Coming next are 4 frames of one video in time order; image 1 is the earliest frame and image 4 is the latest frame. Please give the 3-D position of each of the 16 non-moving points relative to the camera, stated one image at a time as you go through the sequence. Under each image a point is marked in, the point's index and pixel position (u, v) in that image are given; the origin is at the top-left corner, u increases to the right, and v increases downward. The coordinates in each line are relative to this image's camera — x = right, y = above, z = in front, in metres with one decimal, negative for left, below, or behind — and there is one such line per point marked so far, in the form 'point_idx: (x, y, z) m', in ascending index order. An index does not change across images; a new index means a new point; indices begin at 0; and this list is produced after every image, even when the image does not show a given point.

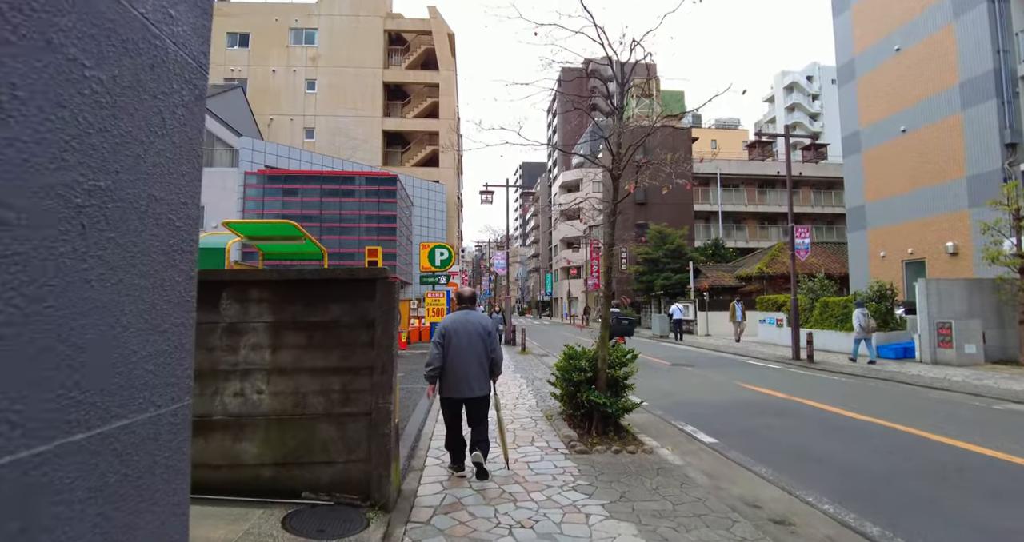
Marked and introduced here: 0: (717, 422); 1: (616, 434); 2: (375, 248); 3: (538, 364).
0: (+3.0, -2.2, +7.2) m
1: (+1.3, -2.0, +6.2) m
2: (-3.2, +0.6, +11.6) m
3: (+0.7, -2.5, +13.2) m
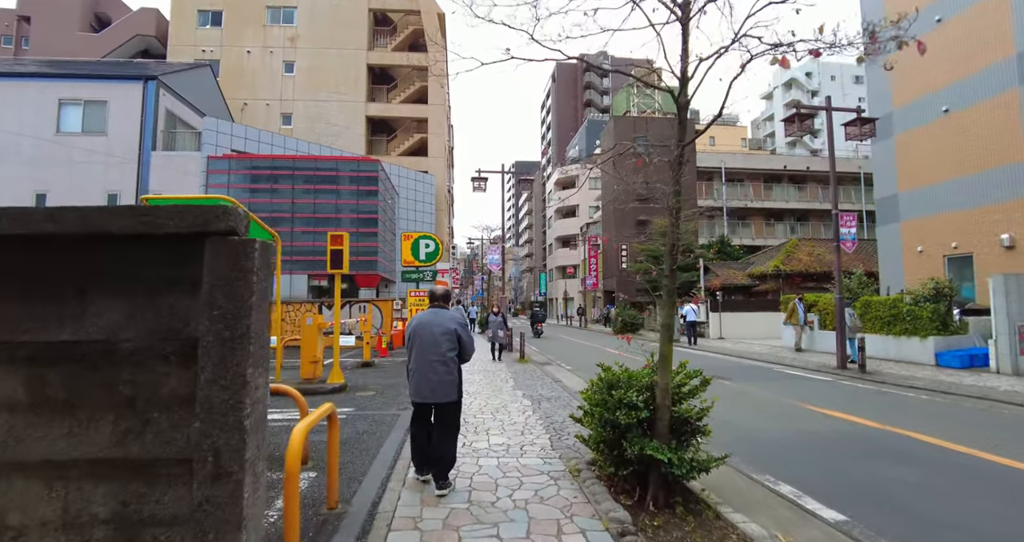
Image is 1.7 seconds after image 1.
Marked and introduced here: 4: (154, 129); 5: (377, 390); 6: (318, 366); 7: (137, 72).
0: (+3.0, -2.0, +5.0) m
1: (+1.4, -1.9, +3.9) m
2: (-3.2, +0.7, +9.3) m
3: (+0.6, -2.3, +11.0) m
4: (-14.1, +5.6, +19.8) m
5: (-2.5, -2.2, +9.1) m
6: (-3.6, -1.8, +9.3) m
7: (-14.9, +7.9, +19.9) m
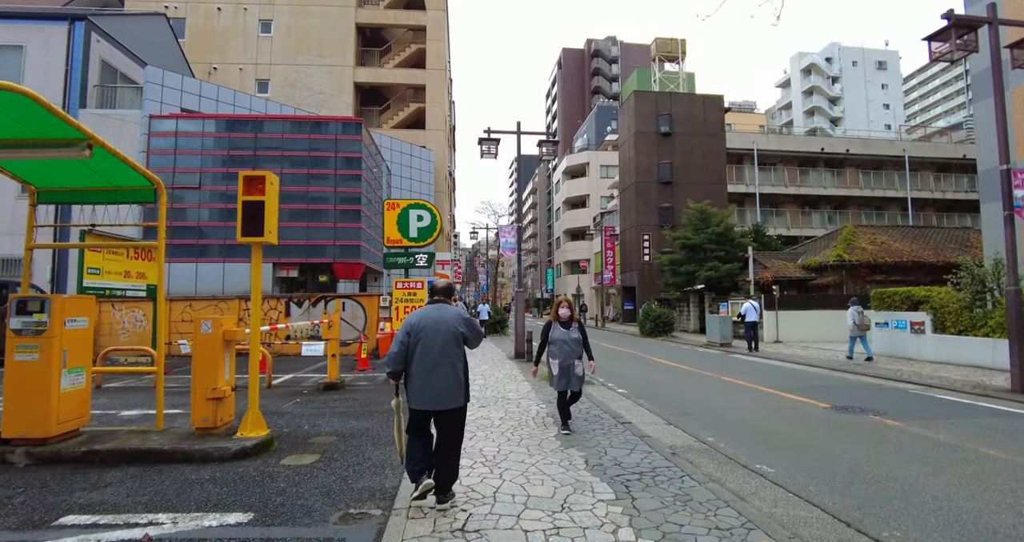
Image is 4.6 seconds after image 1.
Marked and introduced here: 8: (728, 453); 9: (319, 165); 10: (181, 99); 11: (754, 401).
0: (+3.5, -1.7, +1.1) m
1: (+1.9, -1.6, 0.0) m
2: (-2.7, +1.0, +5.4) m
3: (+1.1, -2.0, +7.0) m
4: (-13.6, +6.0, +15.8) m
5: (-1.9, -1.9, +5.2) m
6: (-3.1, -1.4, +5.4) m
7: (-14.3, +8.3, +16.0) m
8: (+2.4, -2.0, +5.5) m
9: (-7.2, +3.9, +18.8) m
10: (-12.8, +6.7, +19.3) m
11: (+4.0, -2.2, +8.3) m
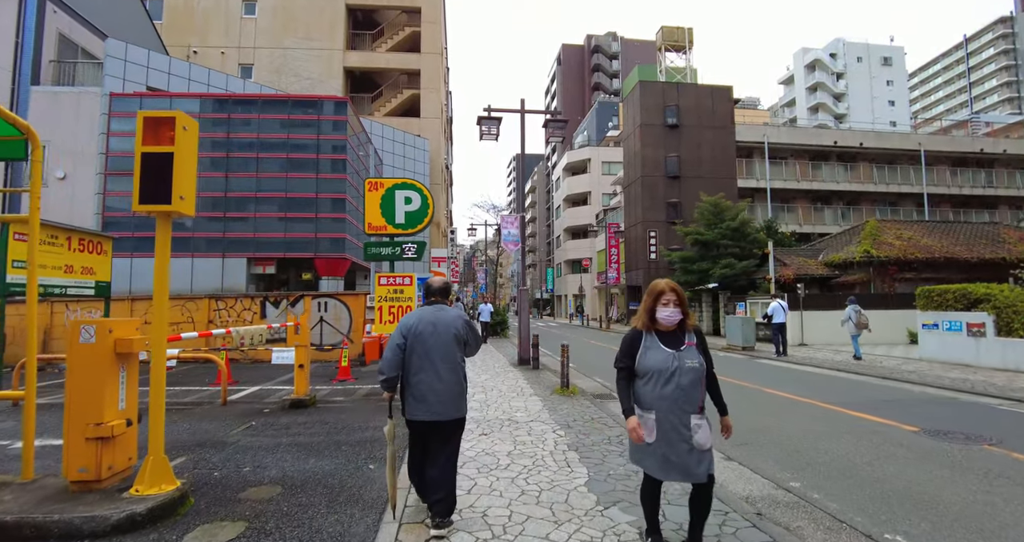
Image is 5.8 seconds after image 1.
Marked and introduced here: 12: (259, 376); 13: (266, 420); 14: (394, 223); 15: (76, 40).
0: (+3.7, -1.6, -0.5) m
1: (+2.0, -1.4, -1.6) m
2: (-2.6, +1.2, +3.7) m
3: (+1.3, -1.8, +5.4) m
4: (-13.5, +6.1, +14.2) m
5: (-1.8, -1.7, +3.6) m
6: (-3.0, -1.3, +3.8) m
7: (-14.2, +8.4, +14.3) m
8: (+2.5, -1.9, +3.9) m
9: (-7.1, +4.0, +17.2) m
10: (-12.8, +6.8, +17.6) m
11: (+4.1, -2.0, +6.7) m
12: (-5.0, -2.1, +9.9) m
13: (-3.3, -2.0, +6.7) m
14: (-1.9, +0.8, +8.2) m
15: (-13.7, +7.2, +15.7) m
